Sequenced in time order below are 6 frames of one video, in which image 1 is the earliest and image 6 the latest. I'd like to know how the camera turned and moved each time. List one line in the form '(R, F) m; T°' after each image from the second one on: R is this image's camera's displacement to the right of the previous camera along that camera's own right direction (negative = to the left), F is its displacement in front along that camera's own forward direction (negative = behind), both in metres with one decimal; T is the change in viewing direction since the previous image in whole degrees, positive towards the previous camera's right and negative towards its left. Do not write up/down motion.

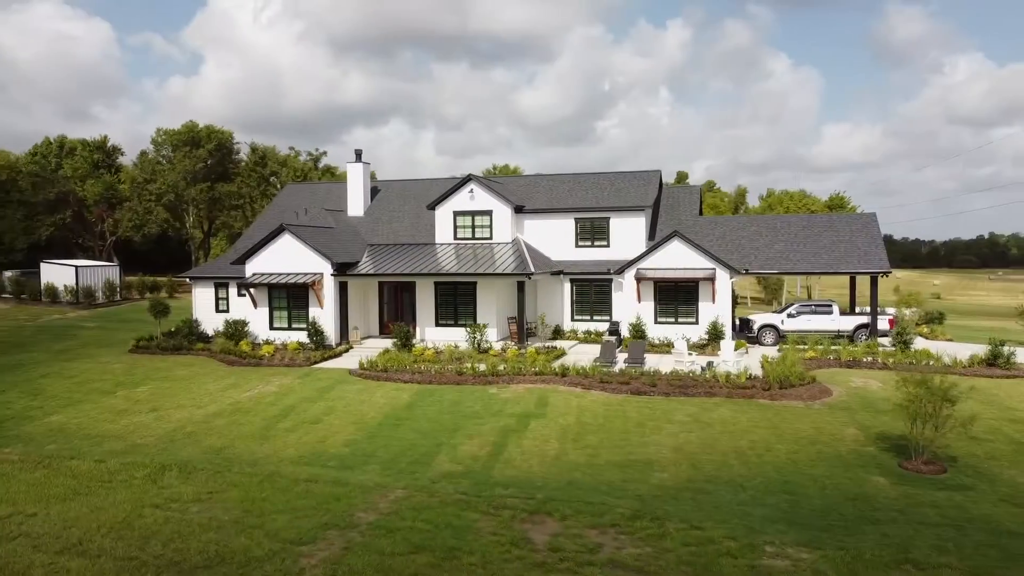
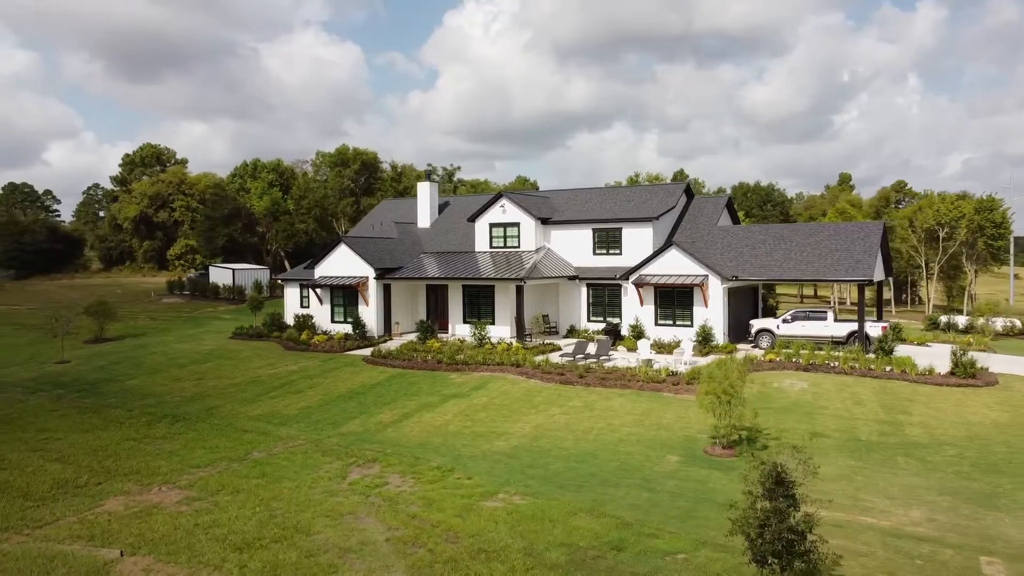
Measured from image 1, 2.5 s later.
(+7.5, -2.6) m; -16°
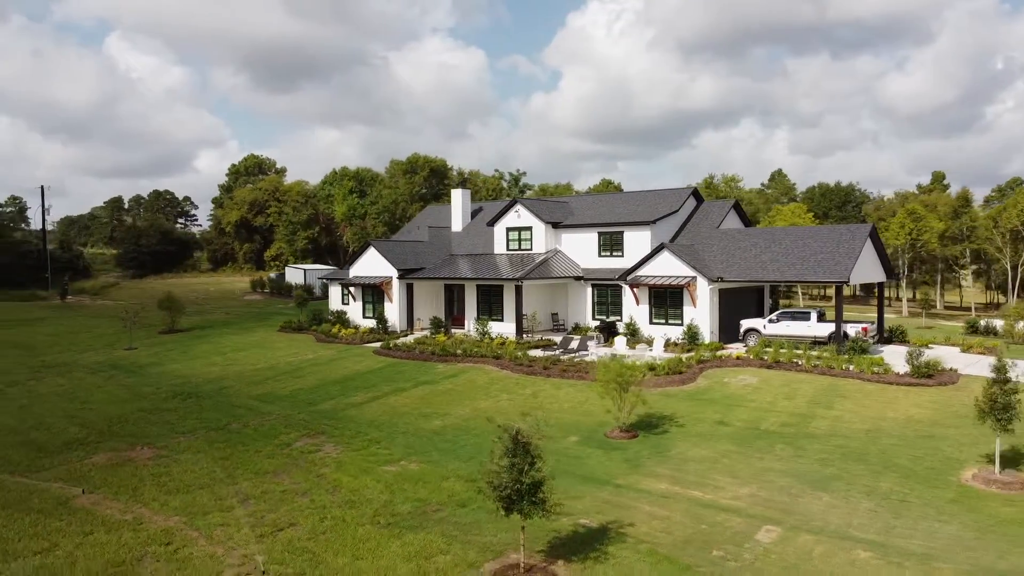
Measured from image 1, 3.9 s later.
(+4.5, -2.0) m; -9°
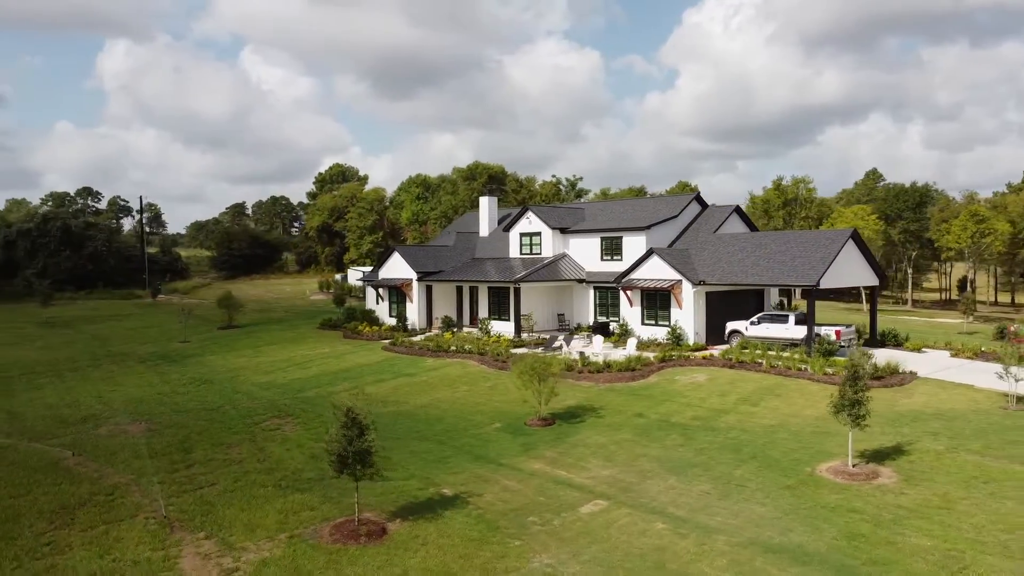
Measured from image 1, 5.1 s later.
(+4.6, -1.8) m; -8°
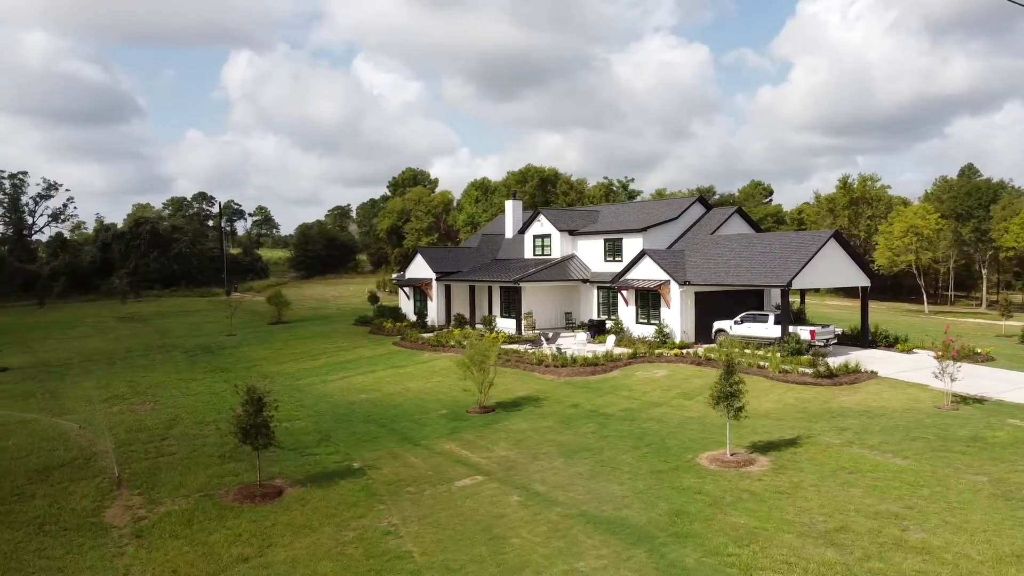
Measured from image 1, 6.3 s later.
(+4.4, -1.6) m; -7°
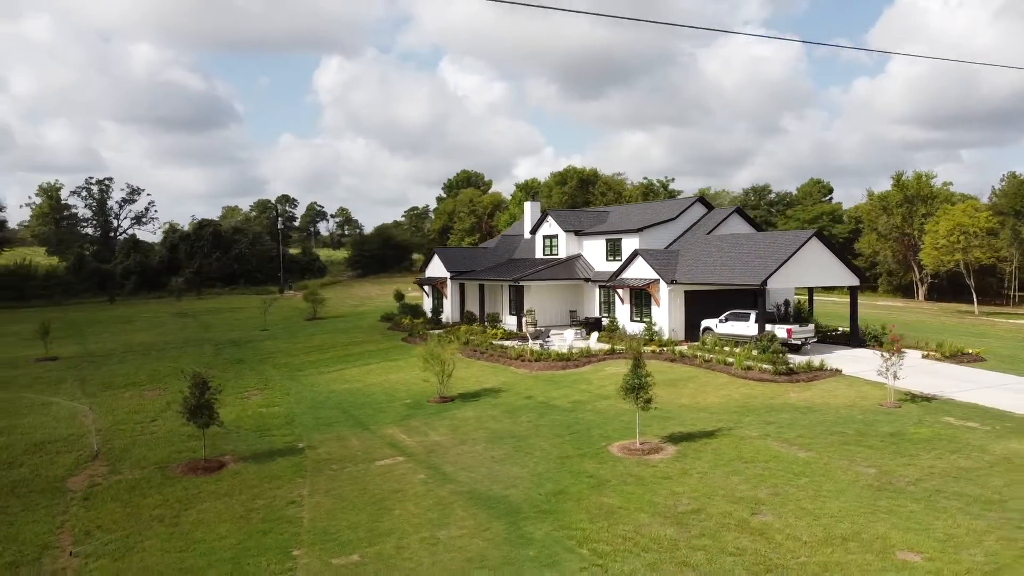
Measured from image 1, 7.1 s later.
(+3.6, -1.2) m; -6°
